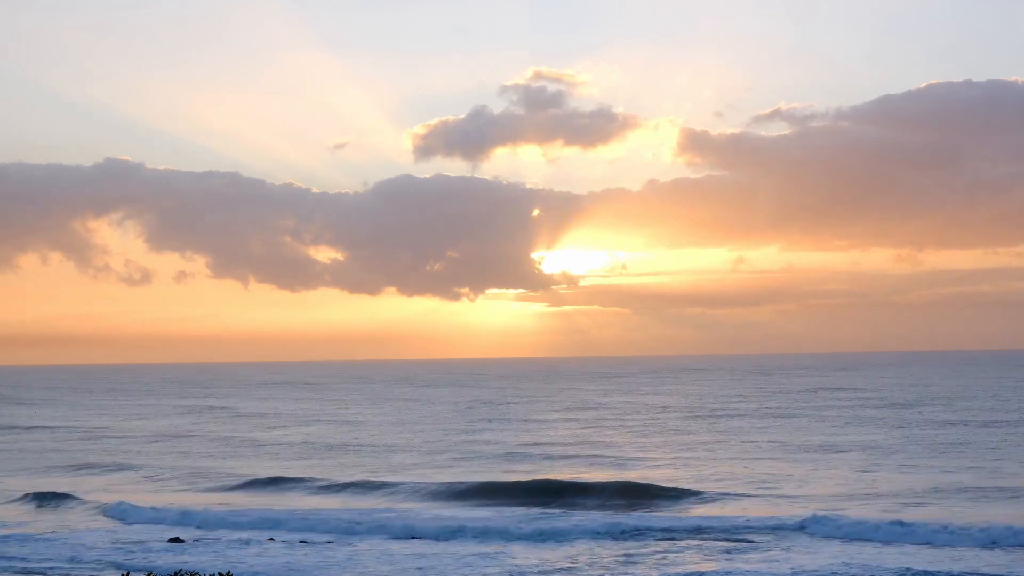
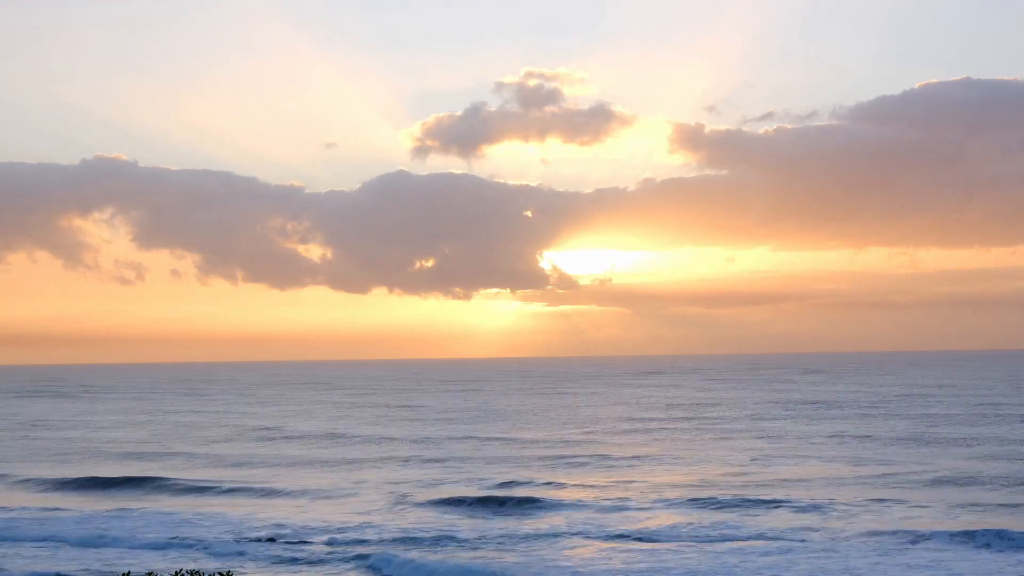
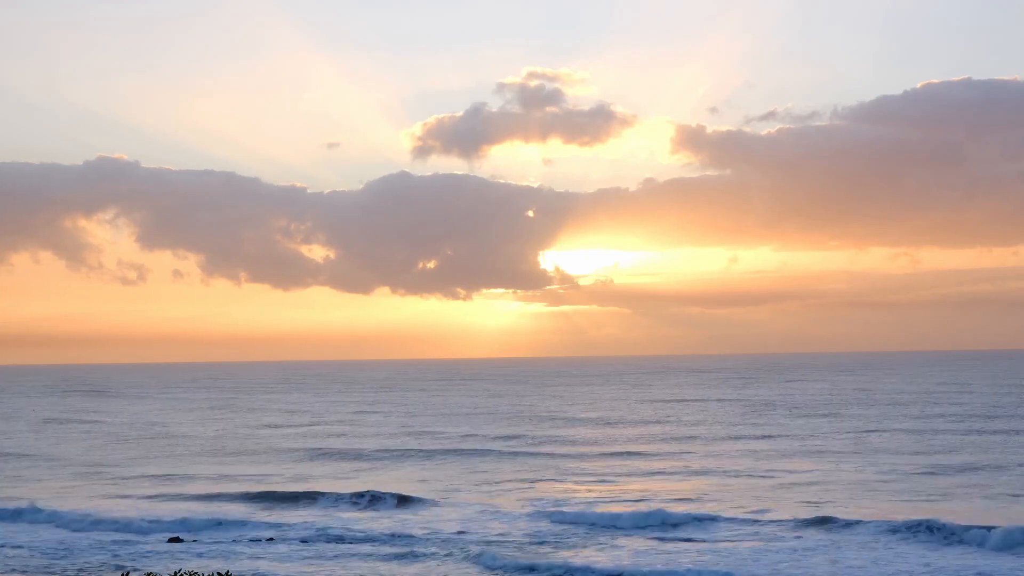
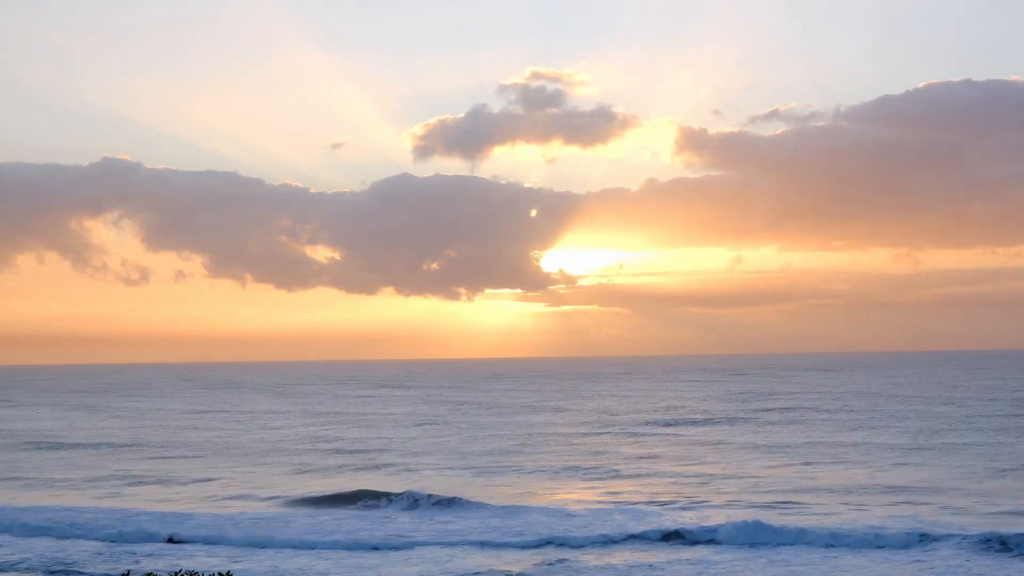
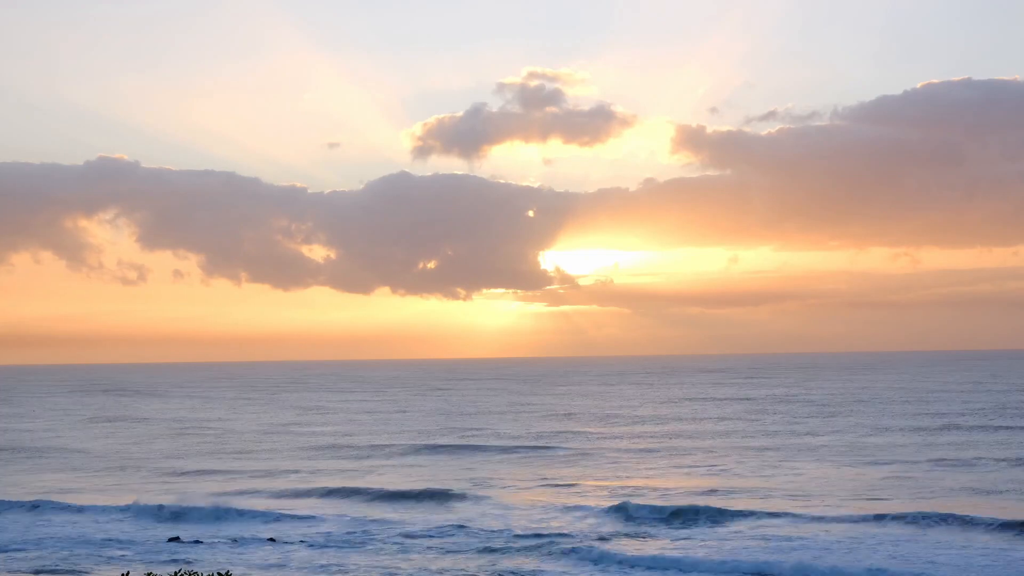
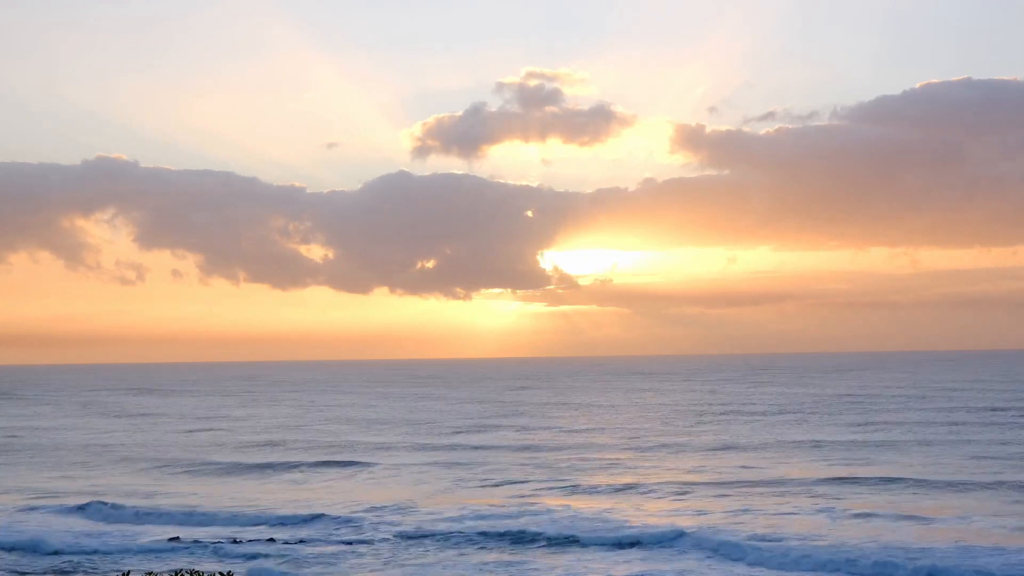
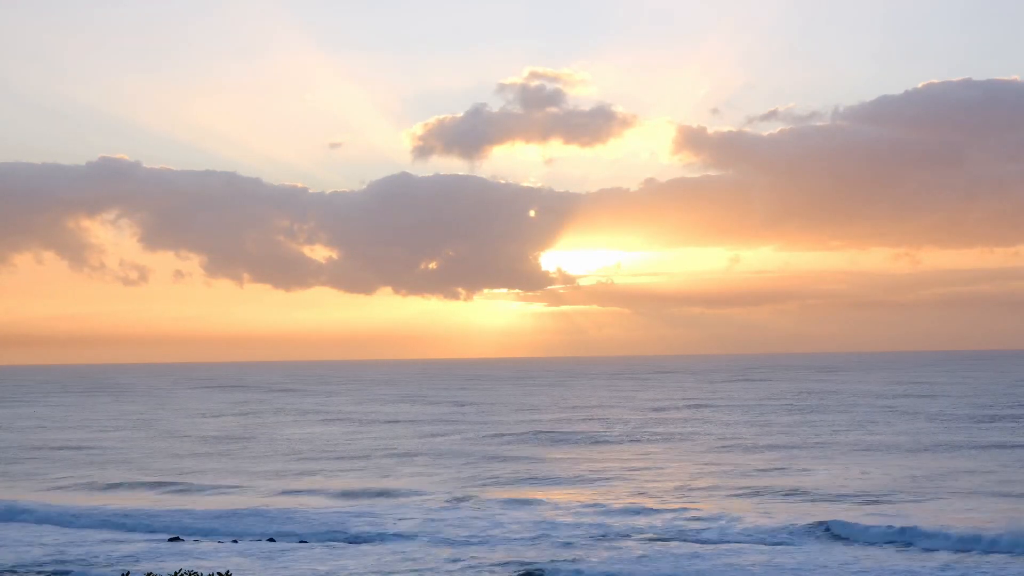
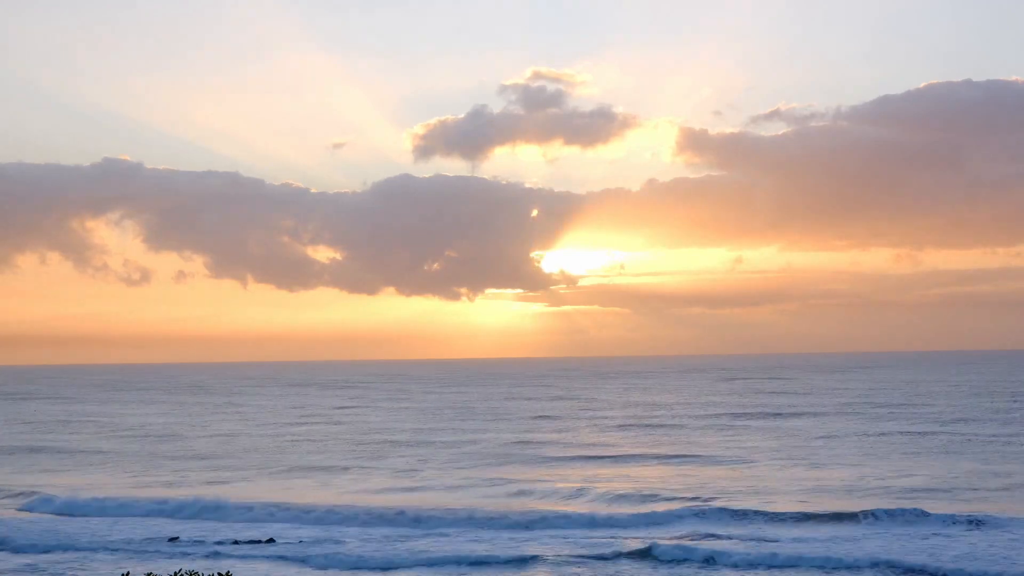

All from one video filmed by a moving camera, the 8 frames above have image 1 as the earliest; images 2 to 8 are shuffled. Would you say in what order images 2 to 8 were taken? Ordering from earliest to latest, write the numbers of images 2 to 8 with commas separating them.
8, 4, 7, 5, 3, 6, 2
